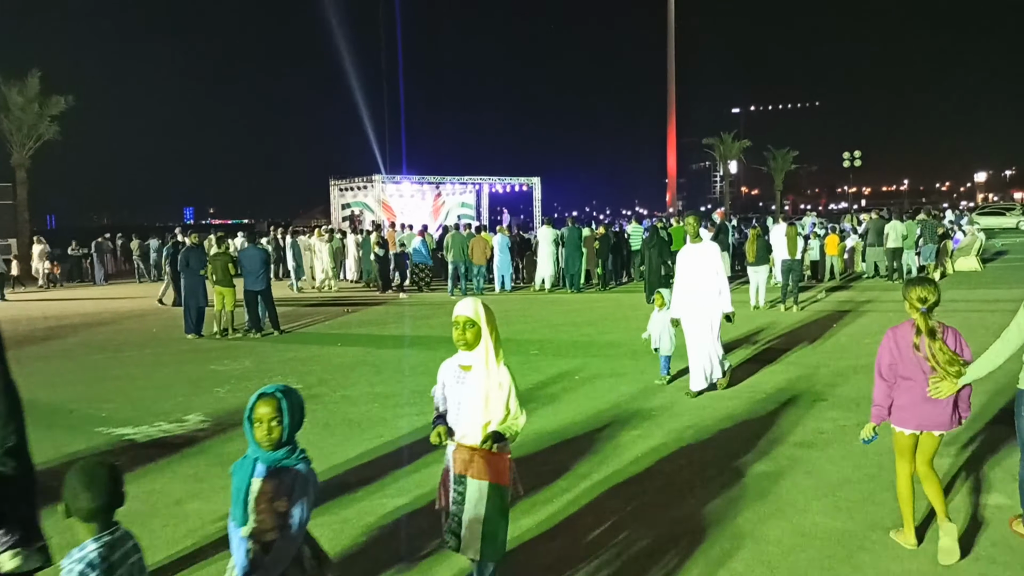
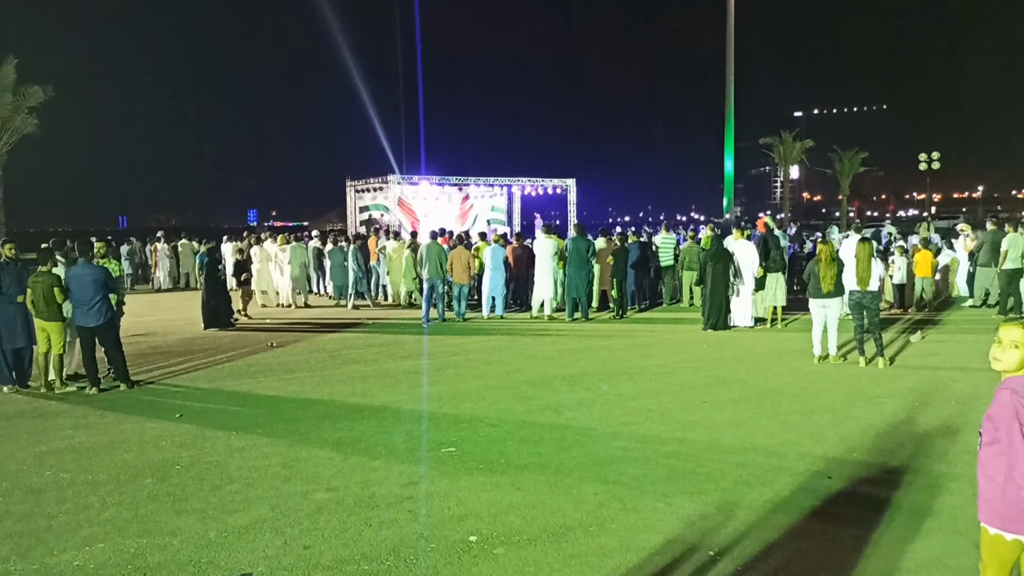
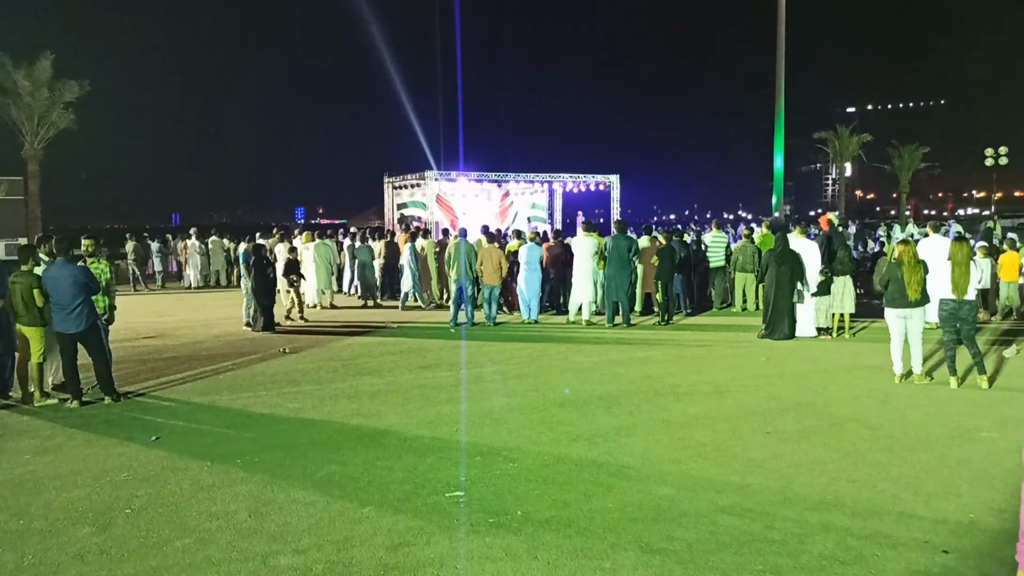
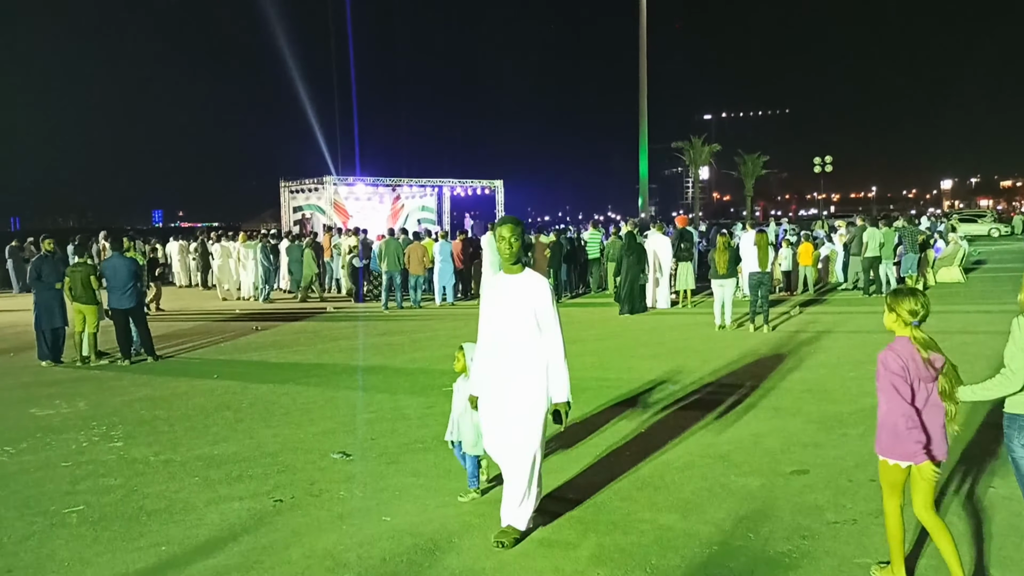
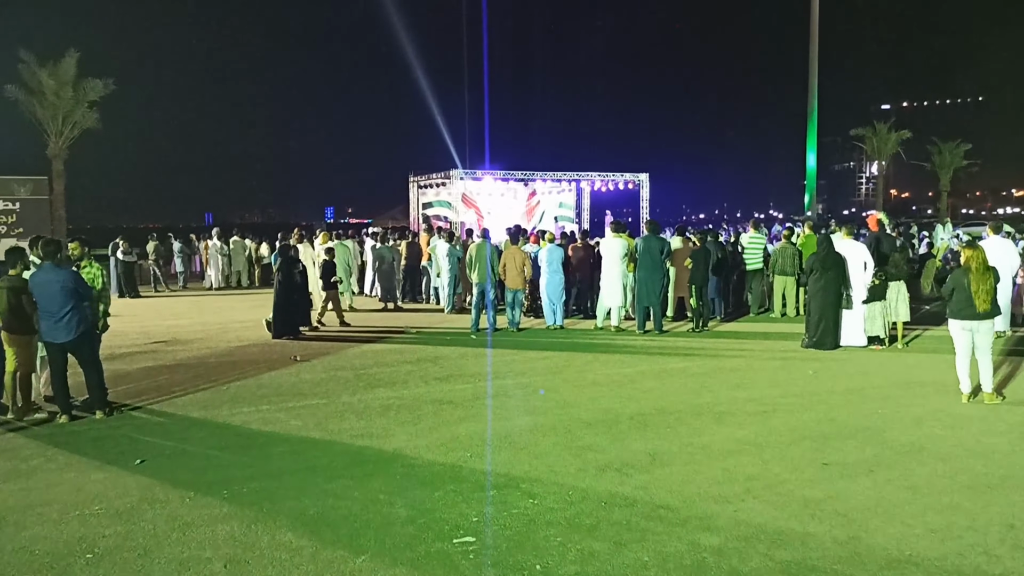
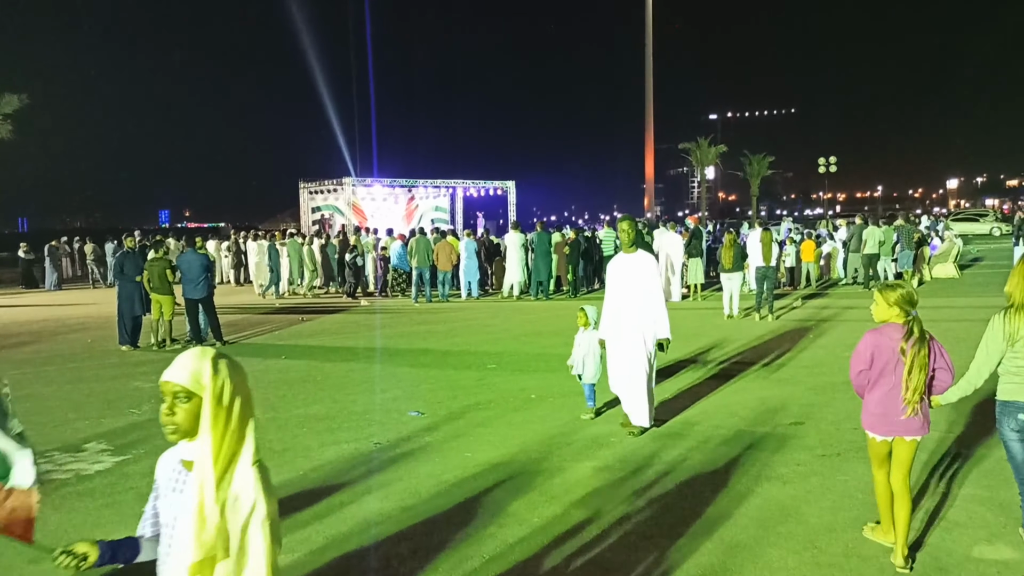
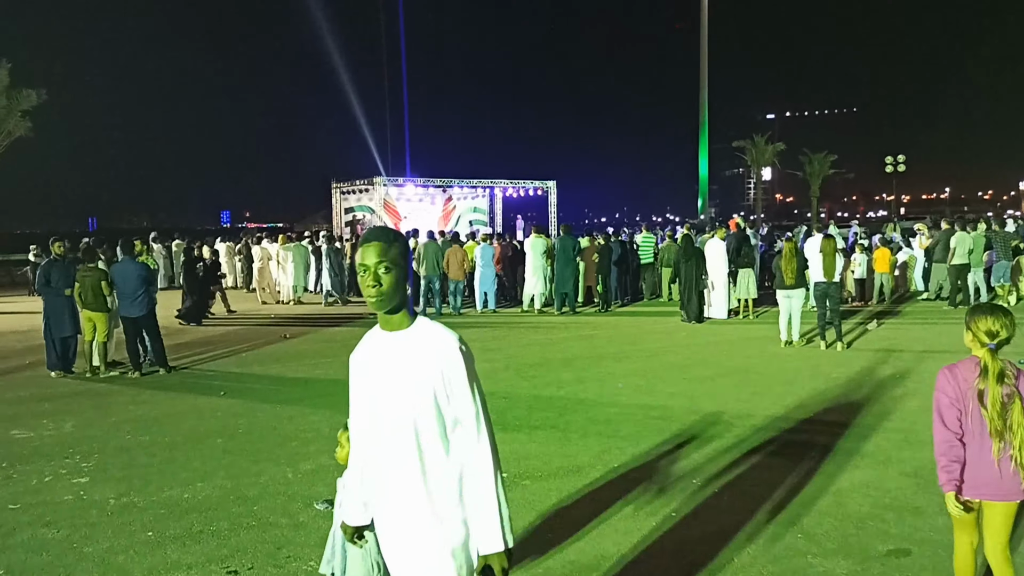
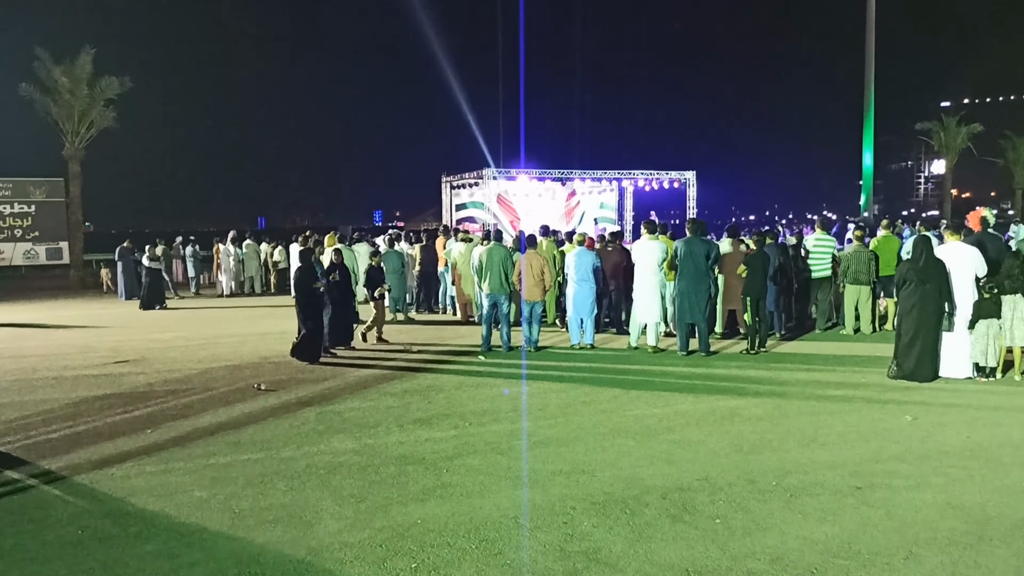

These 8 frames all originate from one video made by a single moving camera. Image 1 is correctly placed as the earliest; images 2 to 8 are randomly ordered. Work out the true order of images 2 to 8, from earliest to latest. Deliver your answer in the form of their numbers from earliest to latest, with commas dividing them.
6, 4, 7, 2, 3, 5, 8
